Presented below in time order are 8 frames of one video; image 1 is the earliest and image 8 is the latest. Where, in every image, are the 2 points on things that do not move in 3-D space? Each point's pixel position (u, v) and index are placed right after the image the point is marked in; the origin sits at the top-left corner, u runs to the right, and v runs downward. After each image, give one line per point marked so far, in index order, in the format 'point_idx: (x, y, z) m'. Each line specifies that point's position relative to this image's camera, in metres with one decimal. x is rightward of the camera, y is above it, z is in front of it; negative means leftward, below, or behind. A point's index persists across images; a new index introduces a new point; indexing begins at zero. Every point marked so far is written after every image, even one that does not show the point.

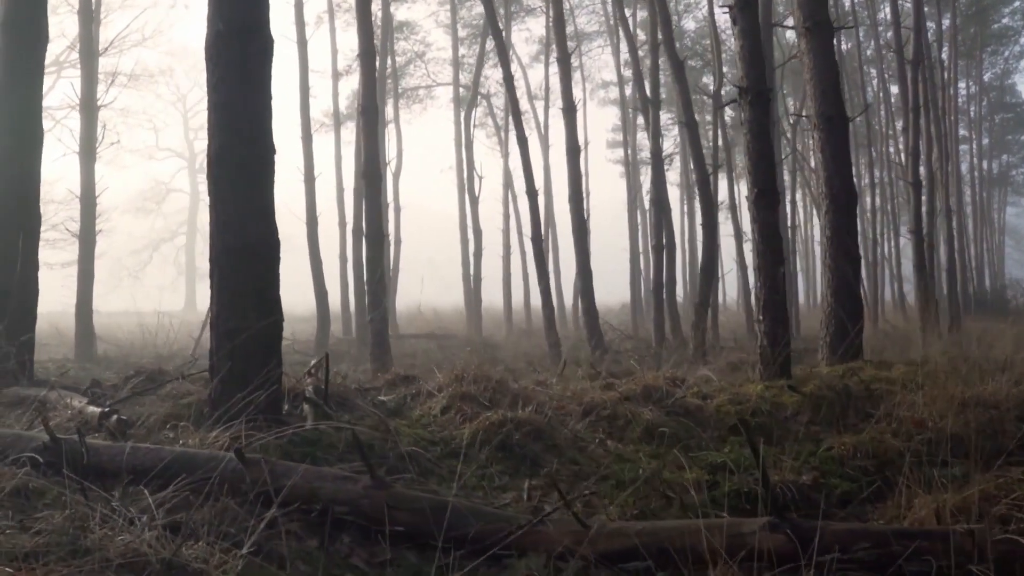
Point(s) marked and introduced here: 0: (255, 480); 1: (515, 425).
0: (-1.3, -1.0, +3.9) m
1: (0.0, -1.0, +5.7) m
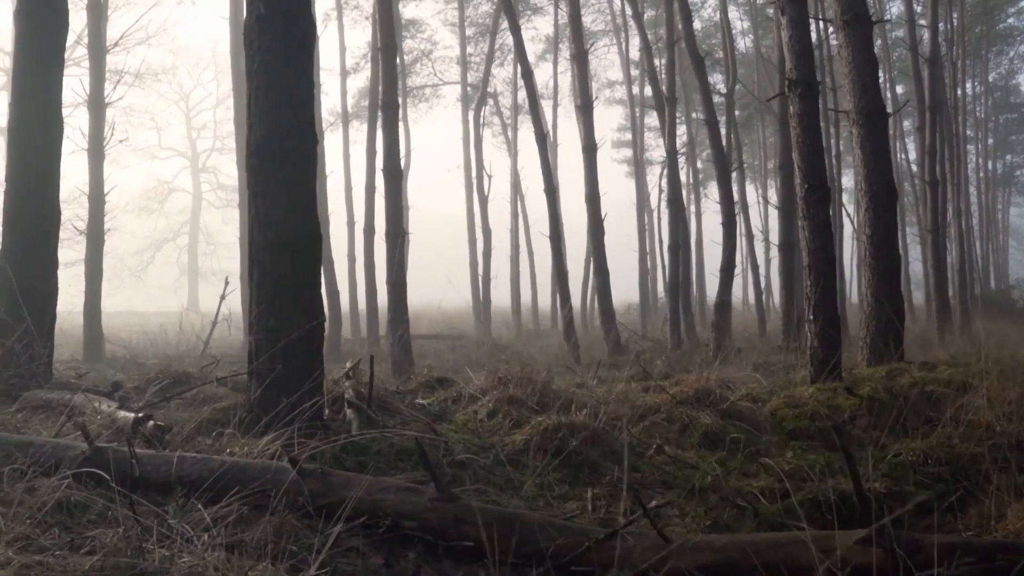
0: (-0.9, -1.0, +3.6) m
1: (+0.4, -1.0, +5.4) m
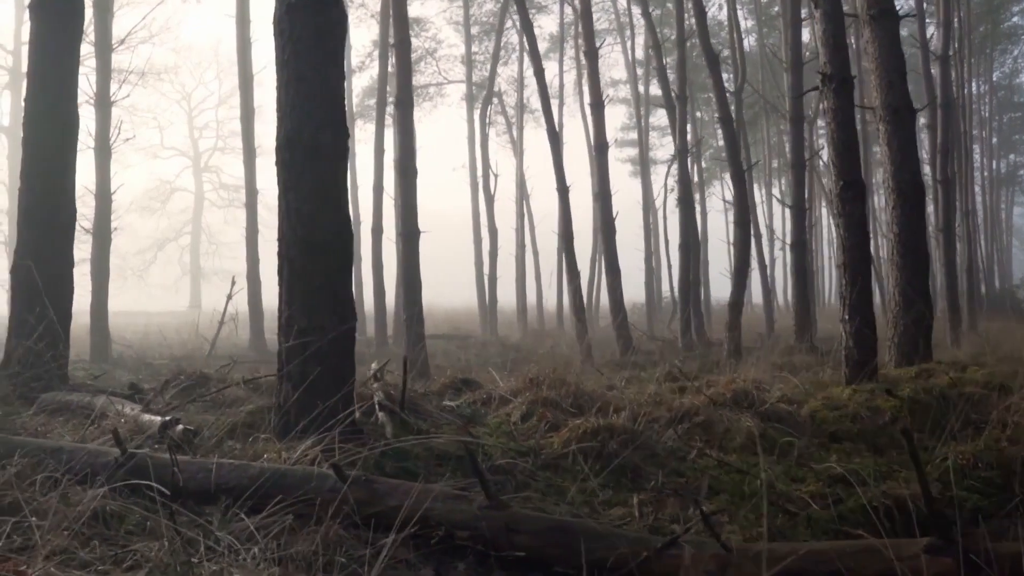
0: (-0.7, -0.9, +3.5) m
1: (+0.7, -1.0, +5.2) m
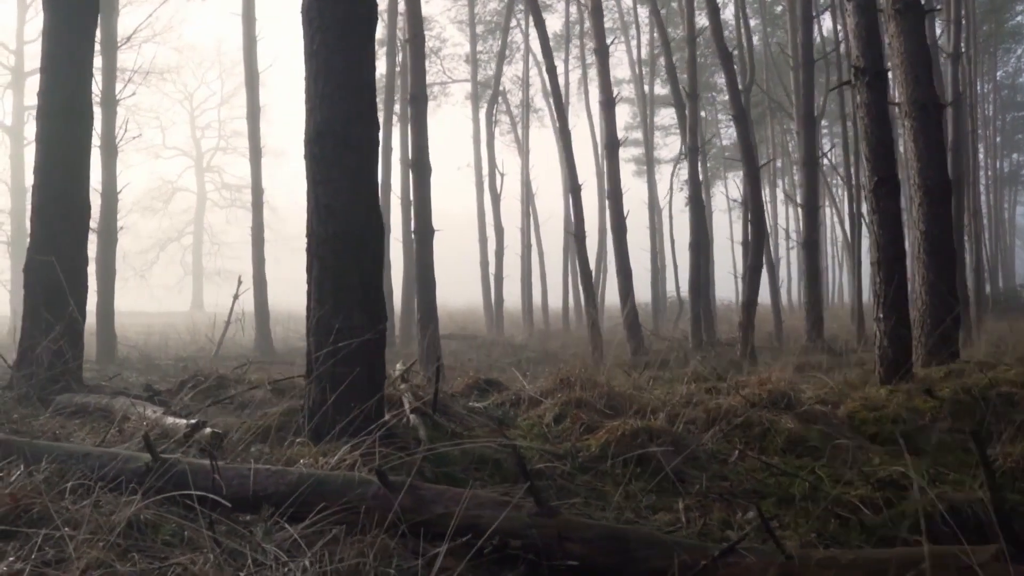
0: (-0.5, -0.9, +3.3) m
1: (+0.9, -1.0, +5.0) m
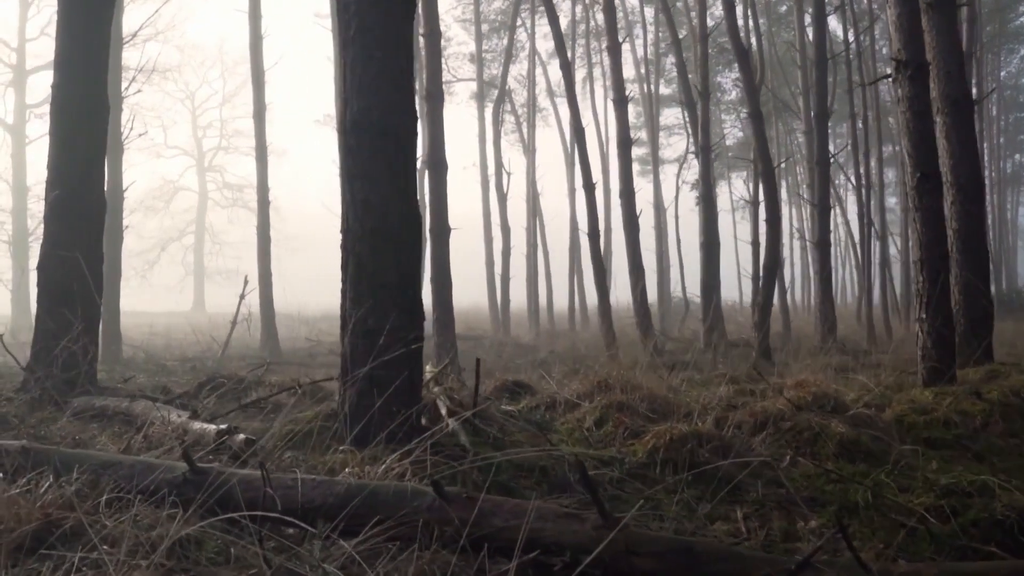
0: (-0.2, -0.9, +3.1) m
1: (+1.1, -1.0, +4.8) m
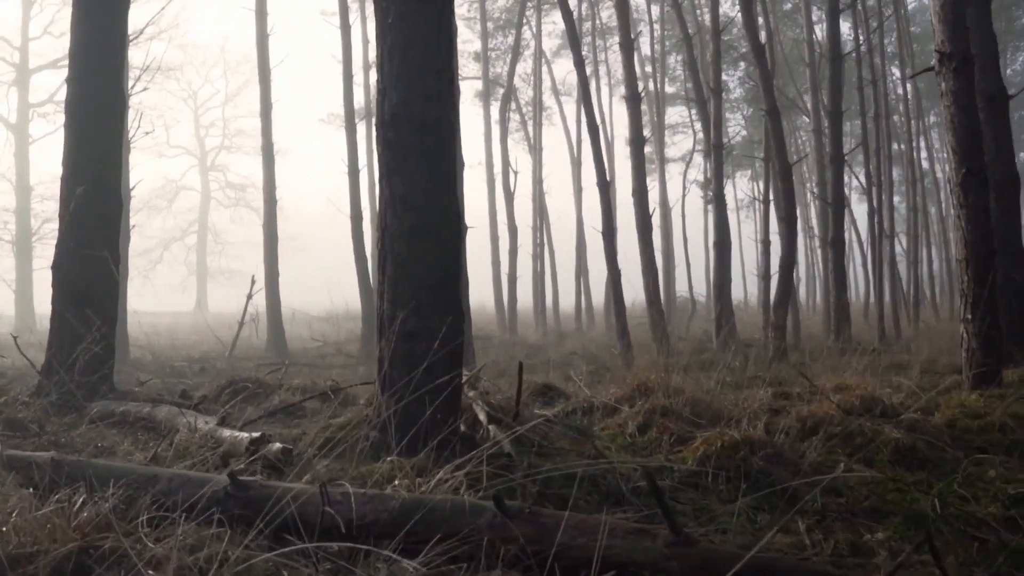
0: (+0.1, -0.9, +2.9) m
1: (+1.4, -1.0, +4.6) m
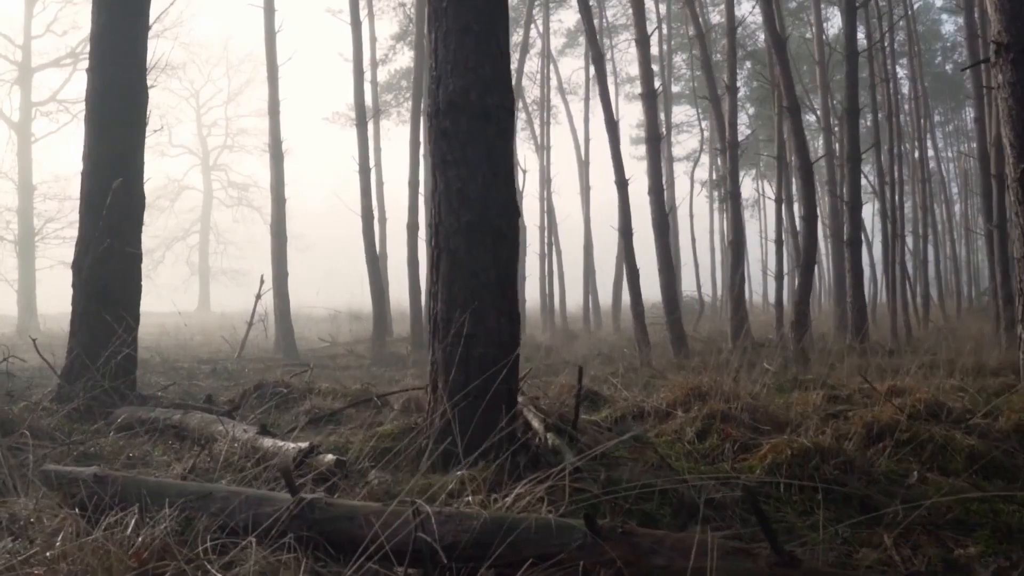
0: (+0.4, -0.9, +2.6) m
1: (+1.7, -0.9, +4.4) m
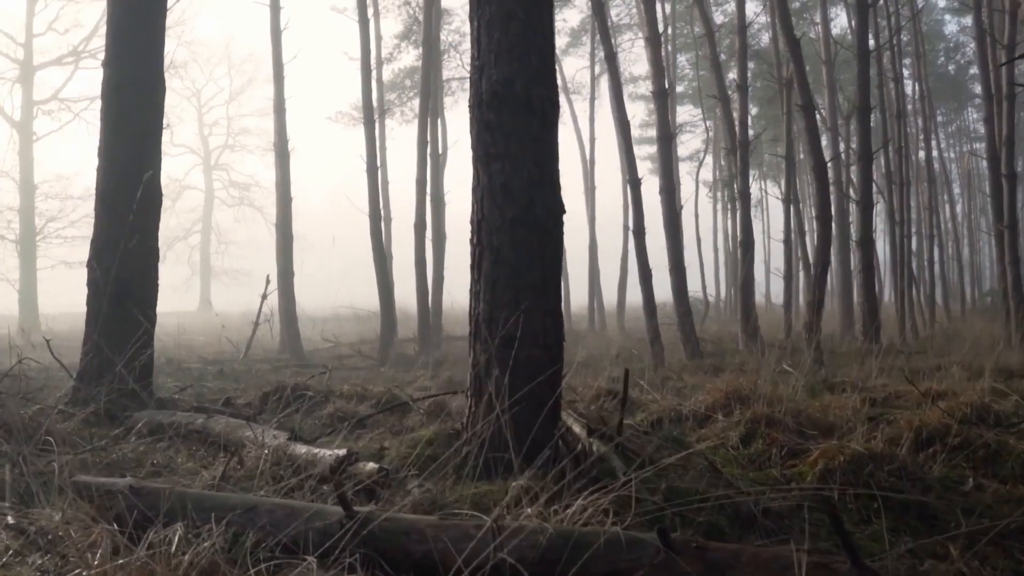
0: (+0.6, -0.9, +2.4) m
1: (+2.0, -0.9, +4.2) m
